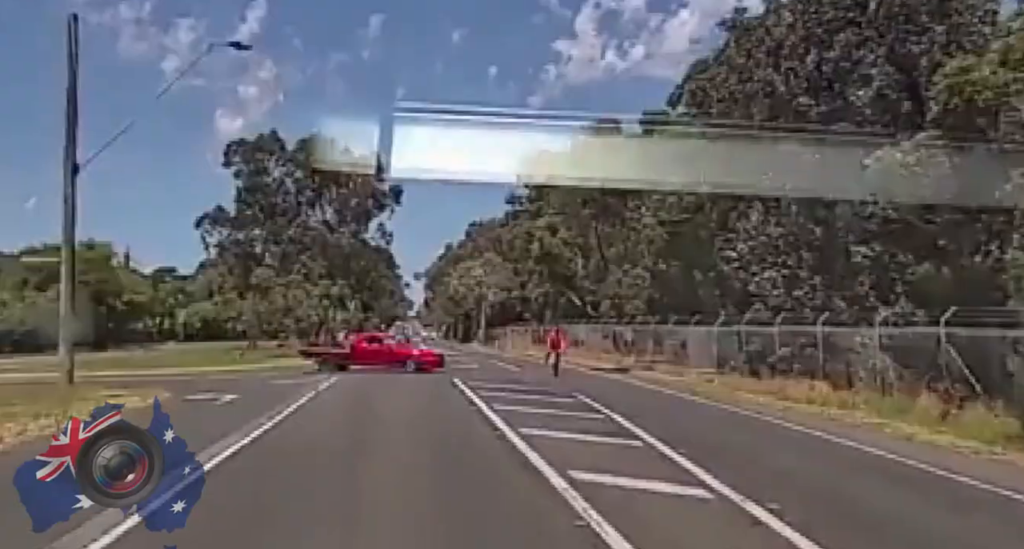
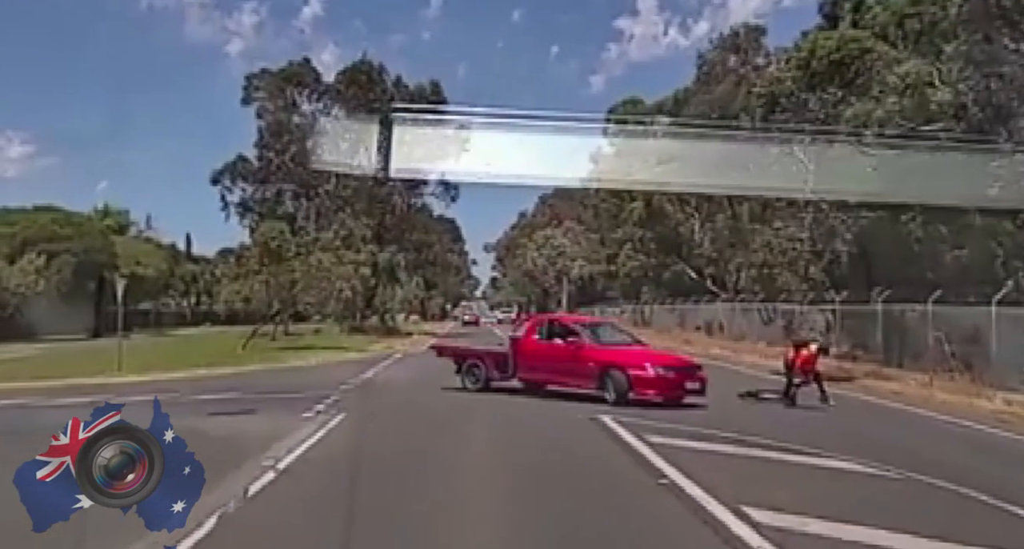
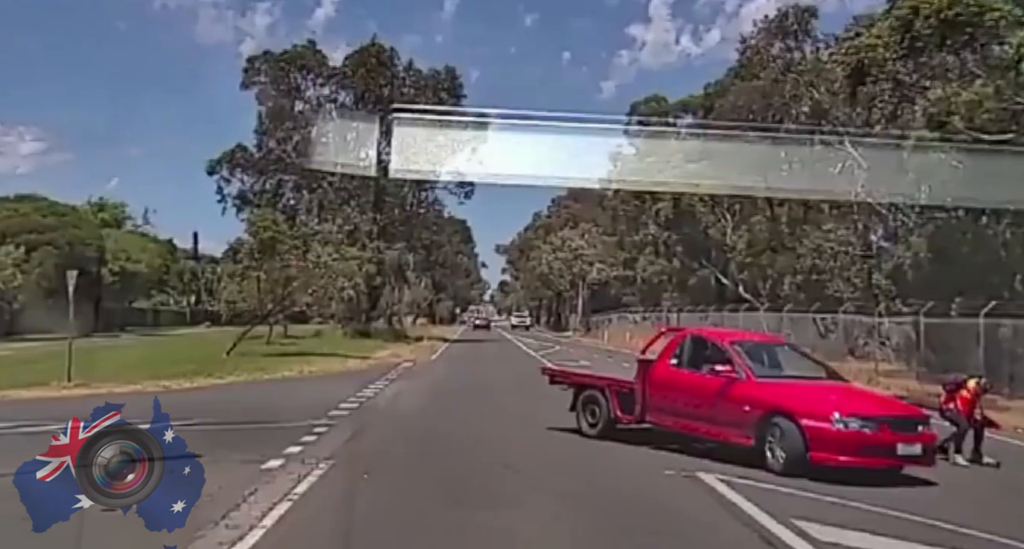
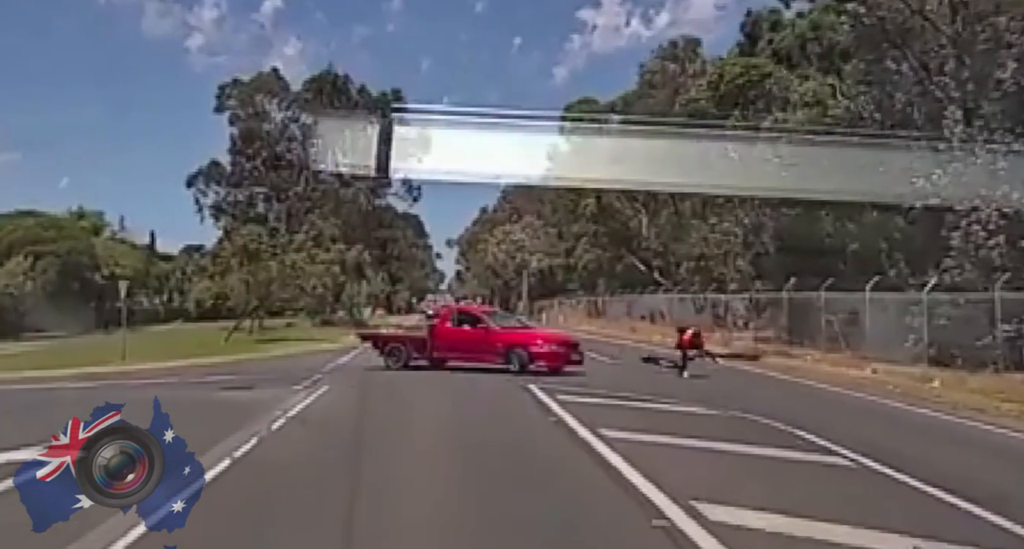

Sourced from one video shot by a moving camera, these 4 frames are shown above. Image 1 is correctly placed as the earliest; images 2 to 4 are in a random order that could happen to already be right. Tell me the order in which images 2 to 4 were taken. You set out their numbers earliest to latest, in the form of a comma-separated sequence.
4, 2, 3
